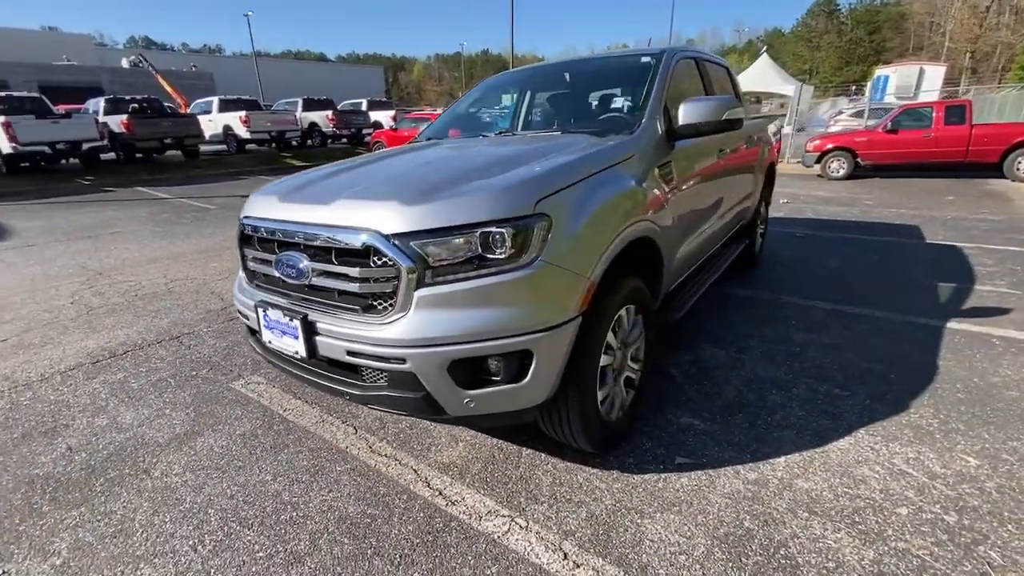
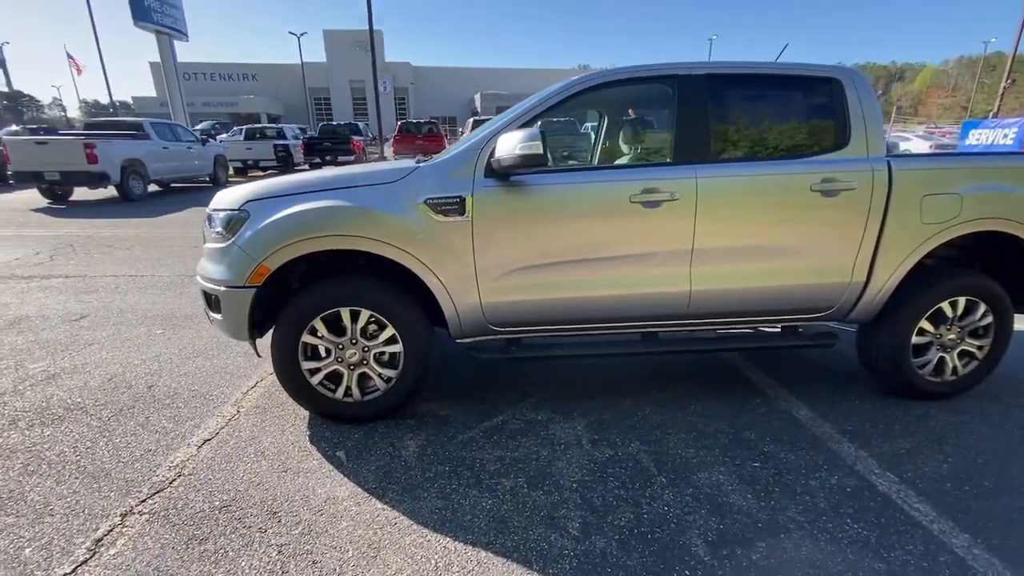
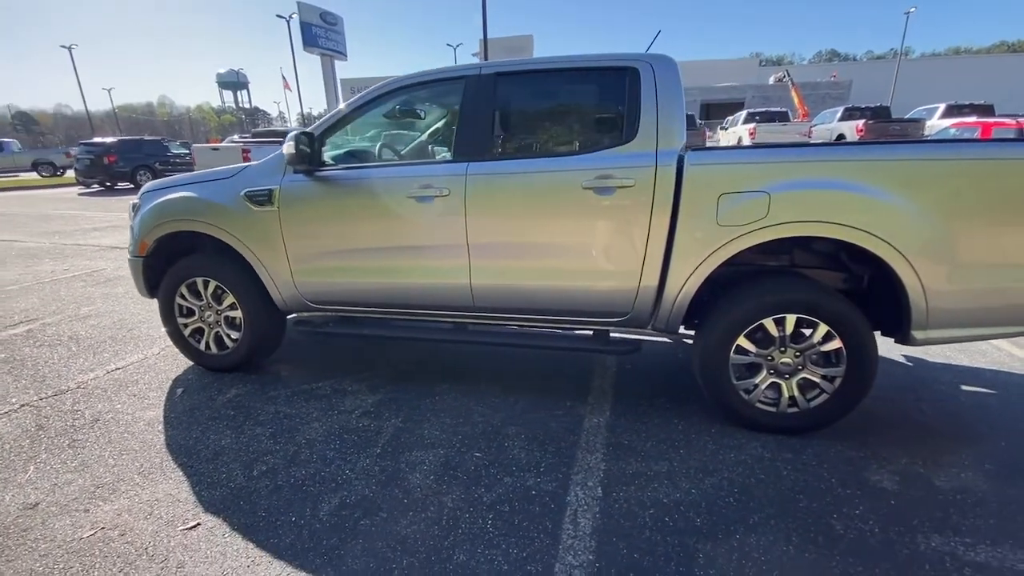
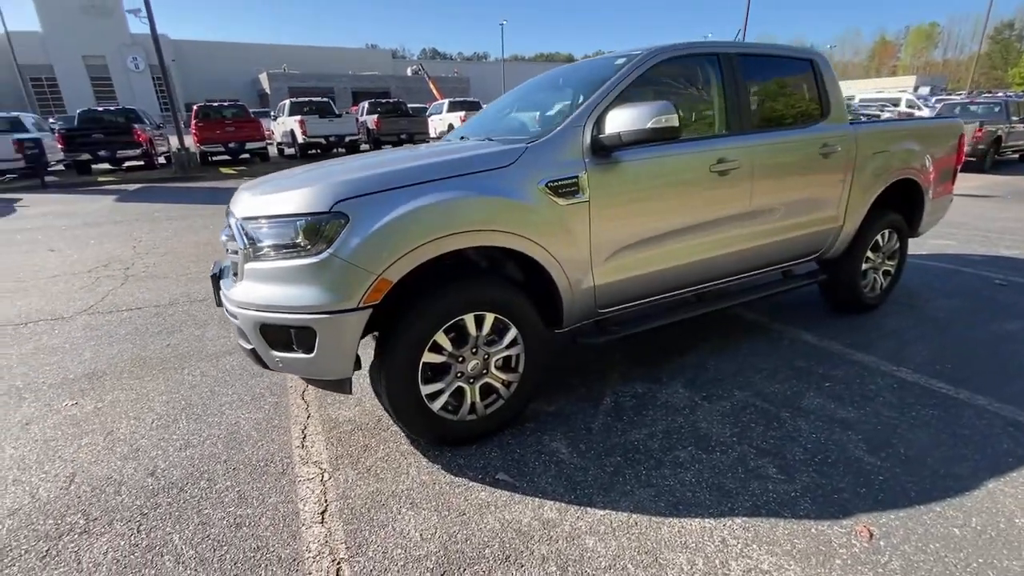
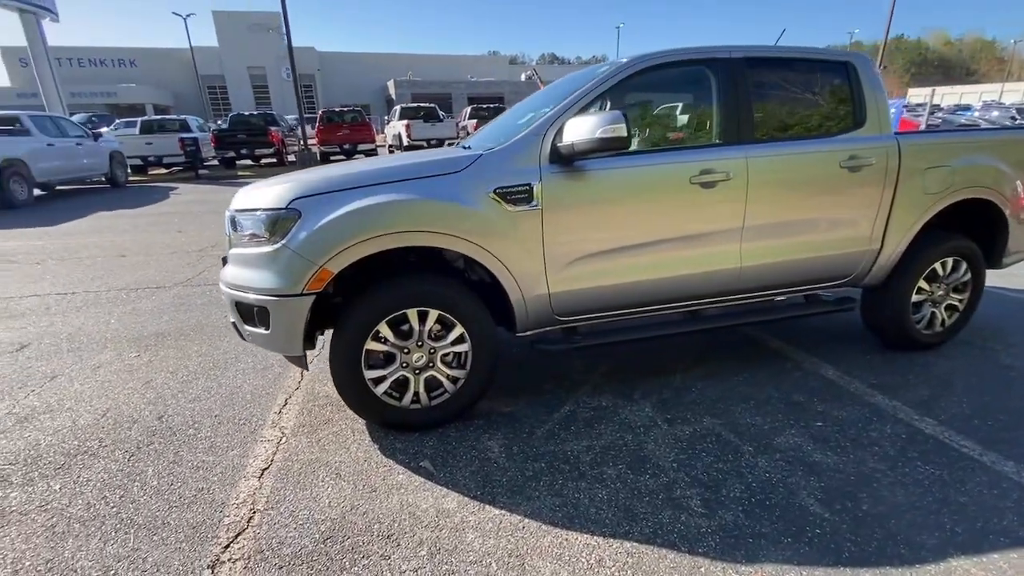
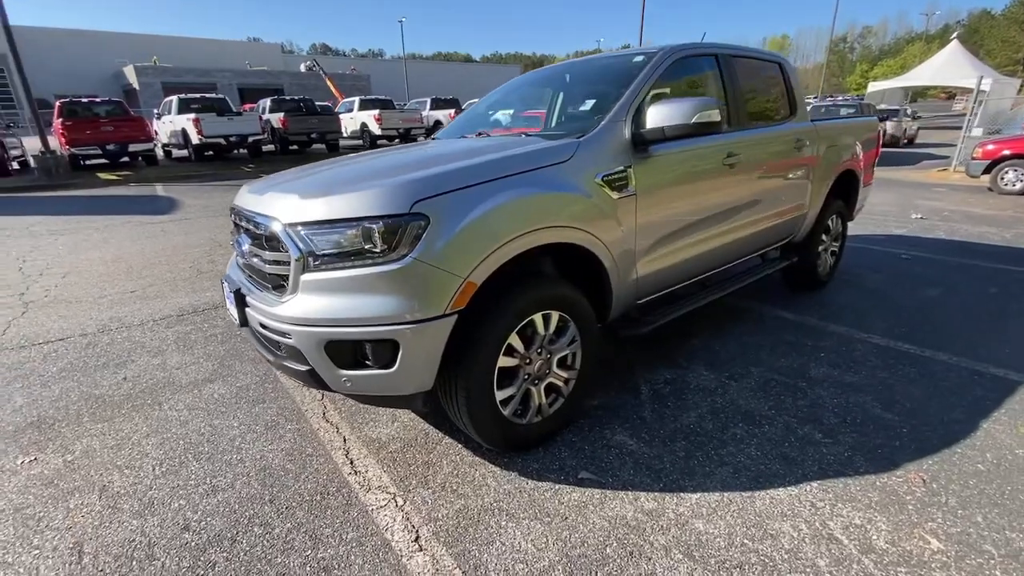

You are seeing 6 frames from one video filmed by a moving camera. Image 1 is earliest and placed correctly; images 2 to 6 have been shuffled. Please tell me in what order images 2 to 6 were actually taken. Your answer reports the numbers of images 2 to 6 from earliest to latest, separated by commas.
6, 4, 5, 2, 3
